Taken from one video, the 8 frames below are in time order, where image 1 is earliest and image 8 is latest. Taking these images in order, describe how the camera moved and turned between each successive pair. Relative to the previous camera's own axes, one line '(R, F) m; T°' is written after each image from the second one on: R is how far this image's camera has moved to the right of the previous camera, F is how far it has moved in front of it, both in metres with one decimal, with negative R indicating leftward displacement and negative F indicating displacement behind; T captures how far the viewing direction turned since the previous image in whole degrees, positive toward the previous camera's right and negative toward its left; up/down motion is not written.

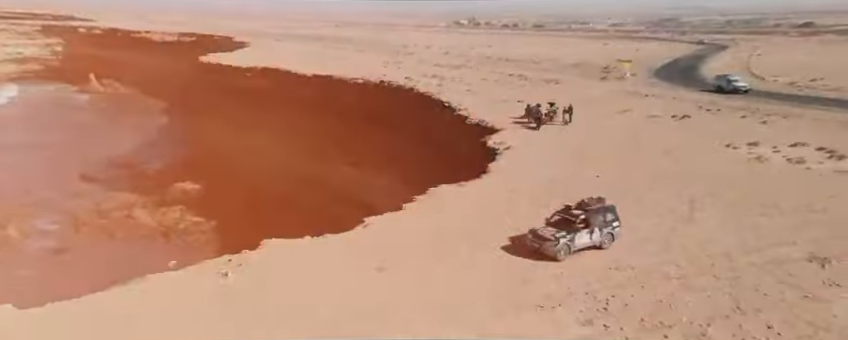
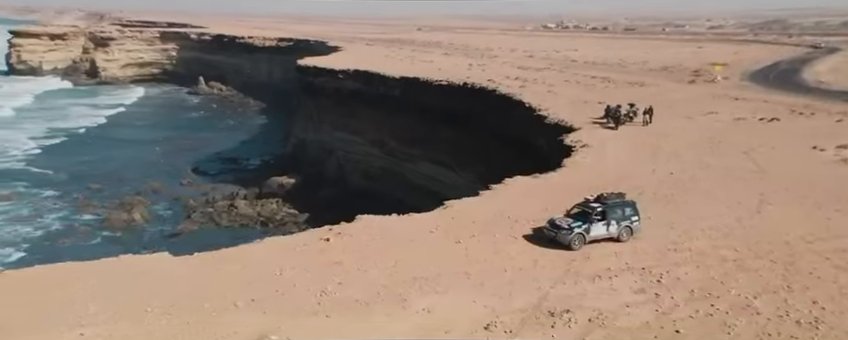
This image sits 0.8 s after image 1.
(+0.1, -1.3) m; -9°
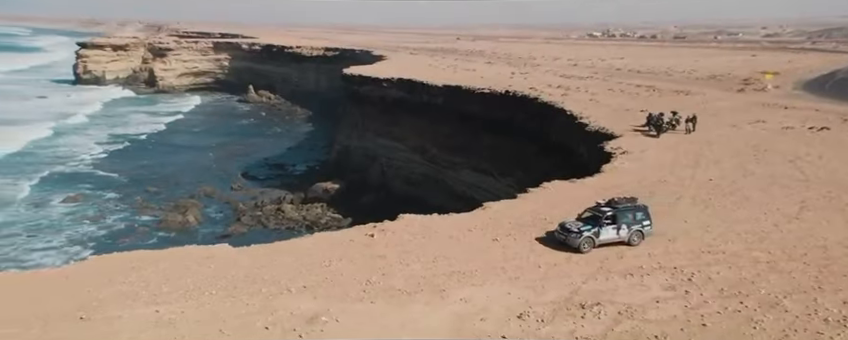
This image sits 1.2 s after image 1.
(0.0, -0.6) m; -5°
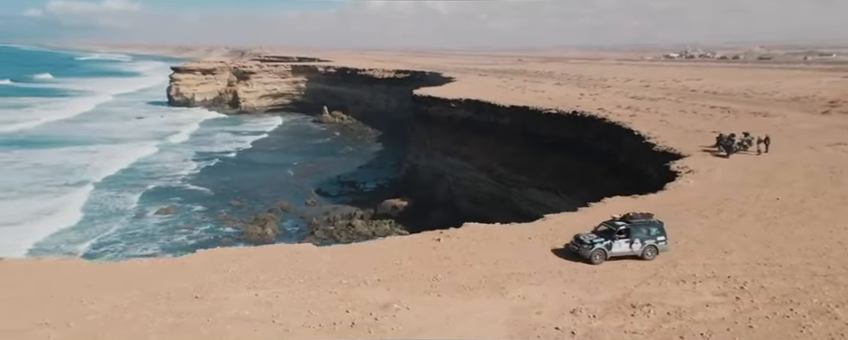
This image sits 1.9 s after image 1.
(+0.1, -1.1) m; -7°
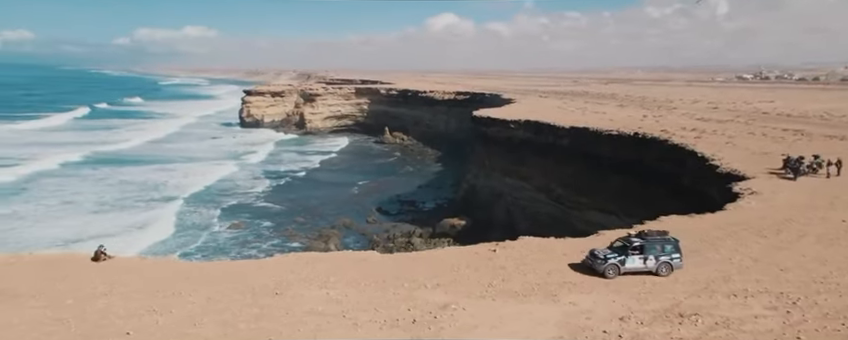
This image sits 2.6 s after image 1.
(0.0, -0.9) m; -6°
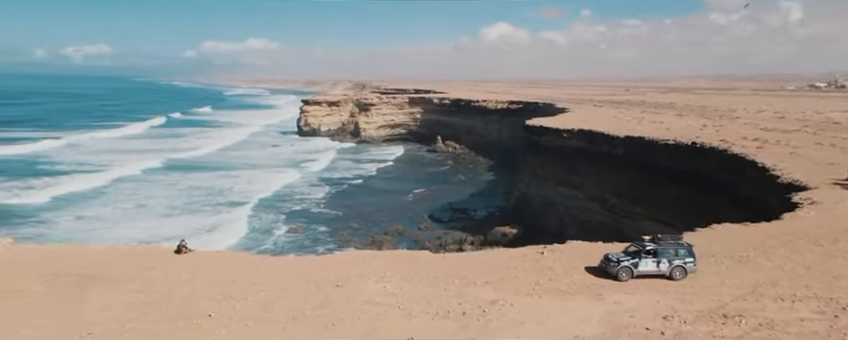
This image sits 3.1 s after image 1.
(0.0, -0.8) m; -6°
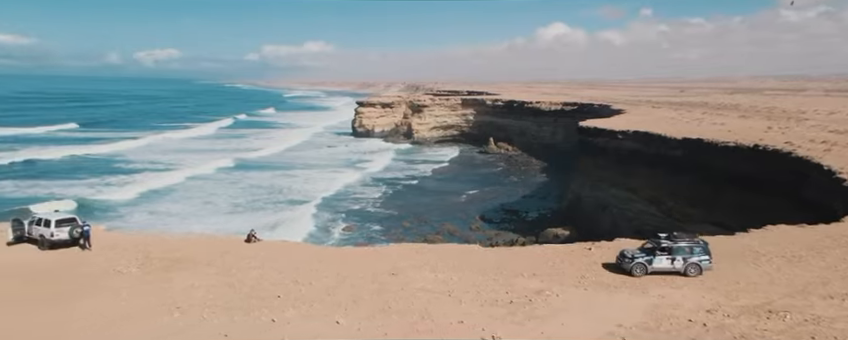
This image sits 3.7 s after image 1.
(0.0, -0.8) m; -6°
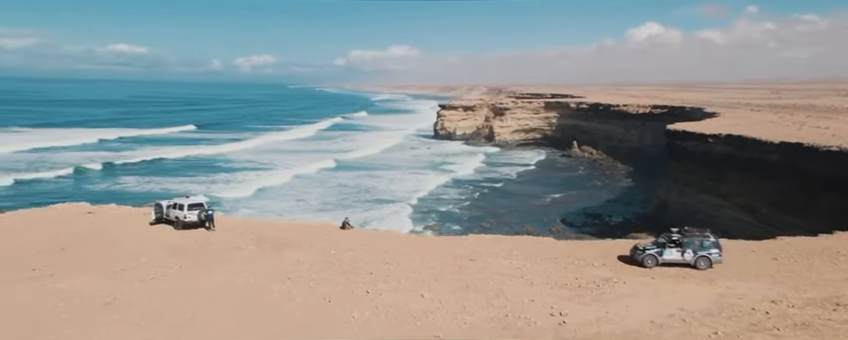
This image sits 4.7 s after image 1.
(+0.1, -1.4) m; -9°
